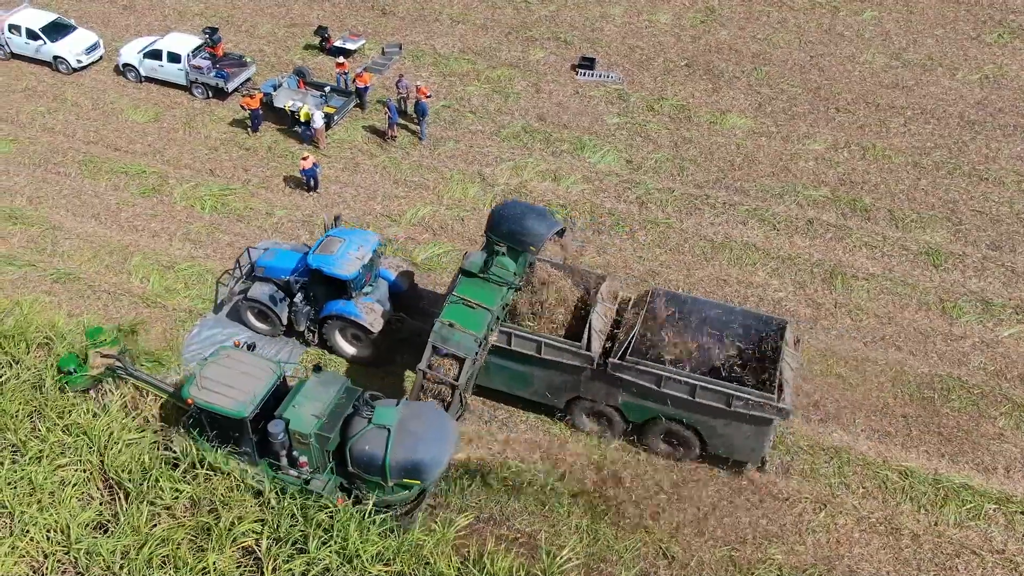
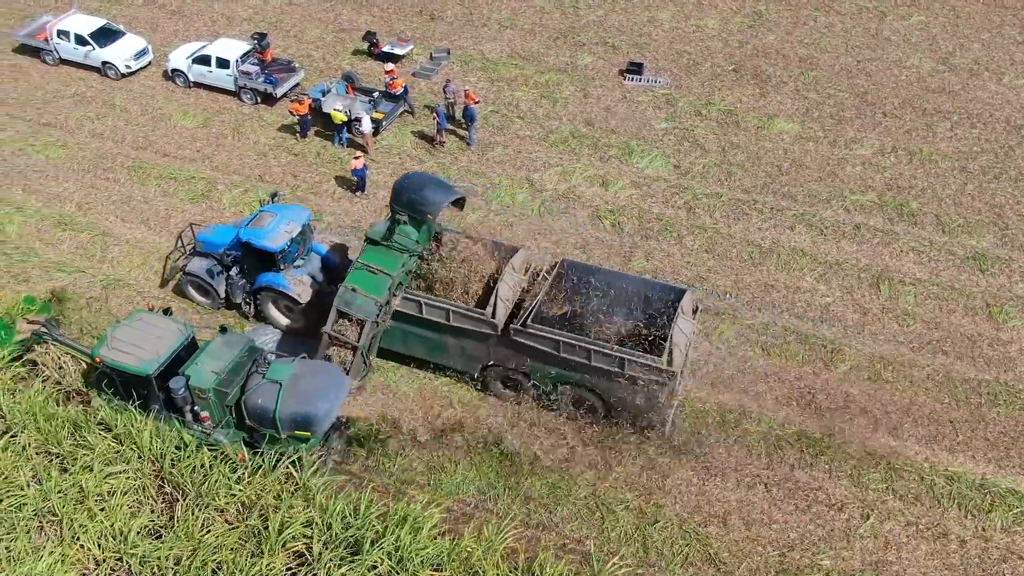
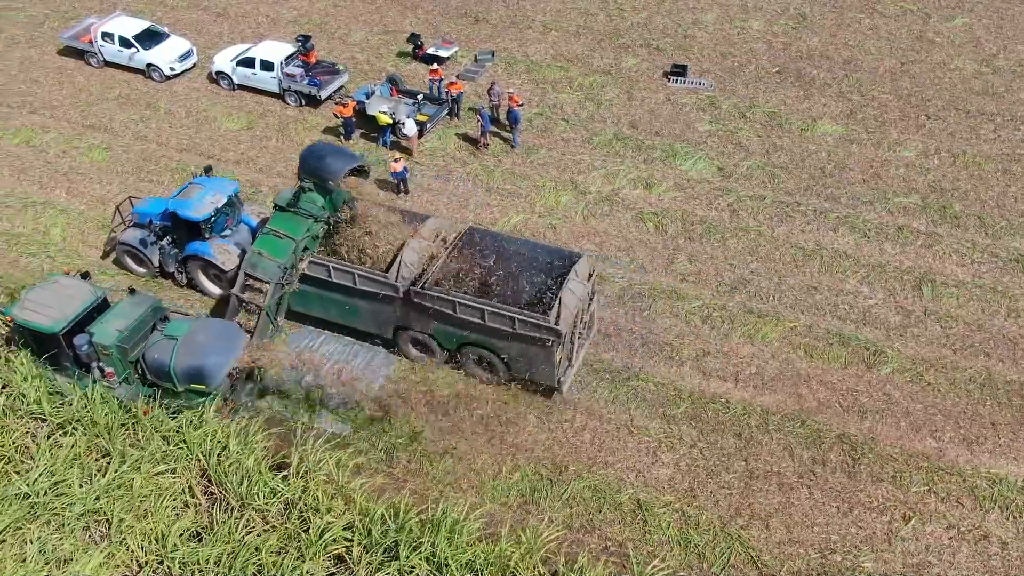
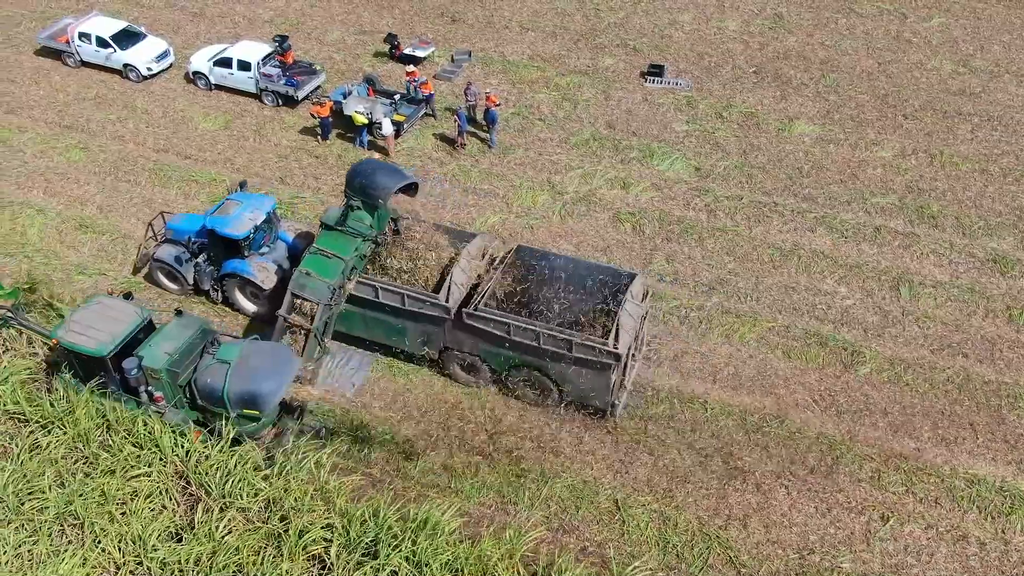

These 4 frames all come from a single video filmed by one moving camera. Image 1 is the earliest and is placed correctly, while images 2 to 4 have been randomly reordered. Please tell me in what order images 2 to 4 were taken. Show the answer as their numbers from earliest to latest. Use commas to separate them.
2, 4, 3
